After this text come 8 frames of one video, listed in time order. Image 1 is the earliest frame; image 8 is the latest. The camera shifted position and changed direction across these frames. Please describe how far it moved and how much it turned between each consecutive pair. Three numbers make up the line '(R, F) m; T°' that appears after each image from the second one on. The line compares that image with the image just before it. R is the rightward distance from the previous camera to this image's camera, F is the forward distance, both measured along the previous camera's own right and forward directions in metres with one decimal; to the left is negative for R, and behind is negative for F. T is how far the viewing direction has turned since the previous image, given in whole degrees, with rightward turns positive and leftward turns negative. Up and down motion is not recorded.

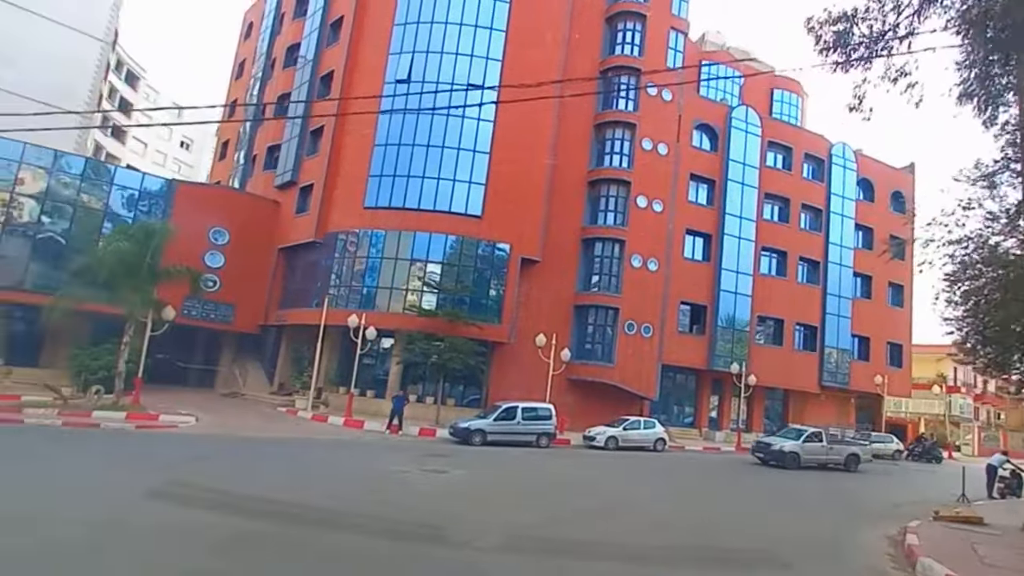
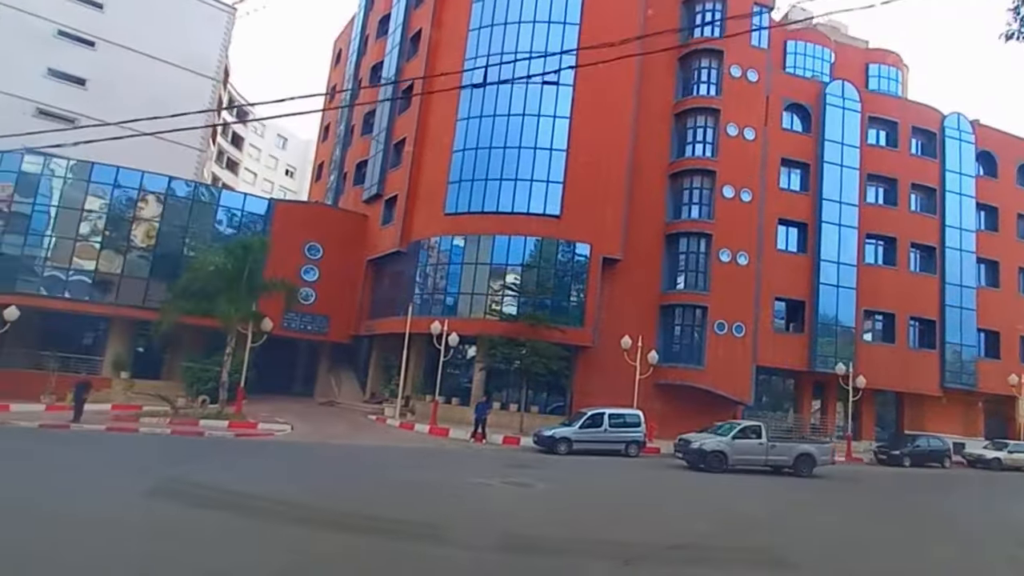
(+0.5, +0.7) m; -8°
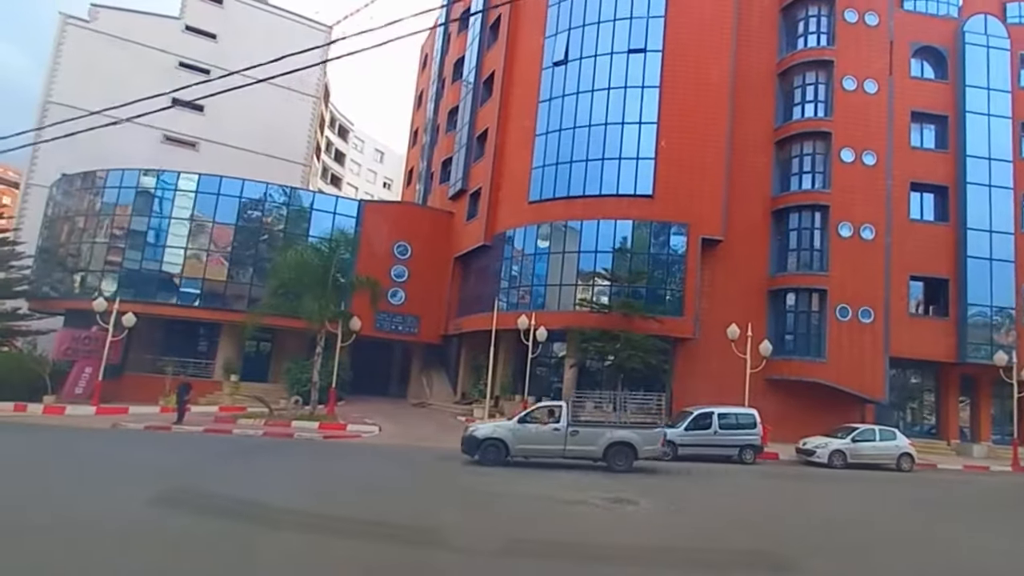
(+0.4, +1.9) m; -9°
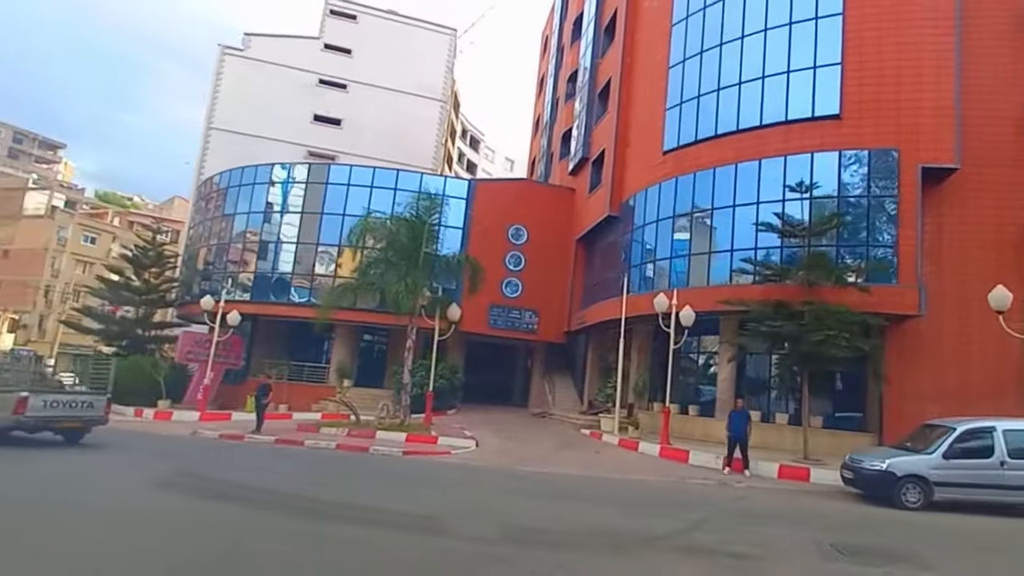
(+0.2, +6.4) m; -12°
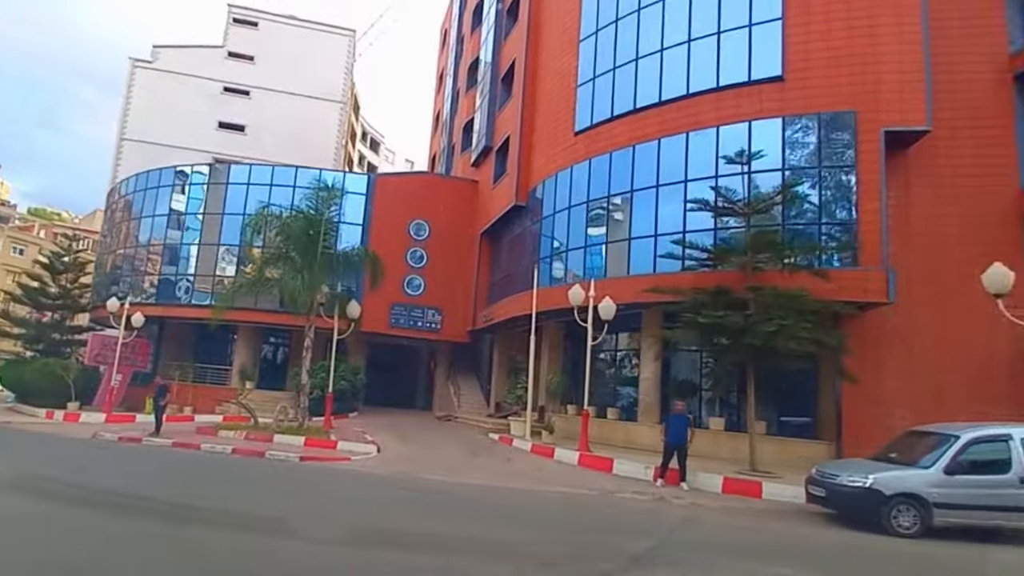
(+0.2, +2.9) m; +9°
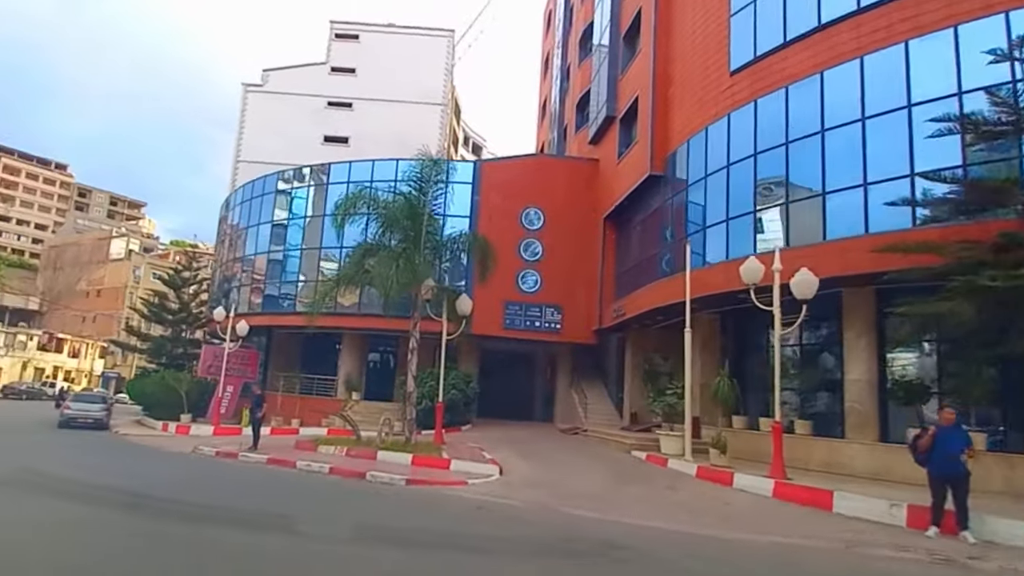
(-1.2, +4.0) m; -9°
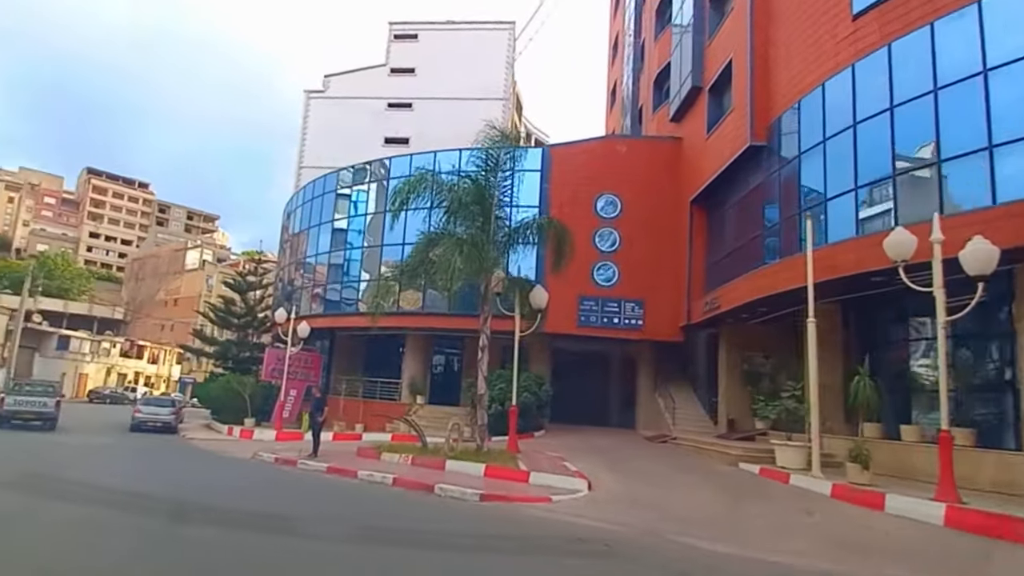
(-0.6, +2.1) m; -5°
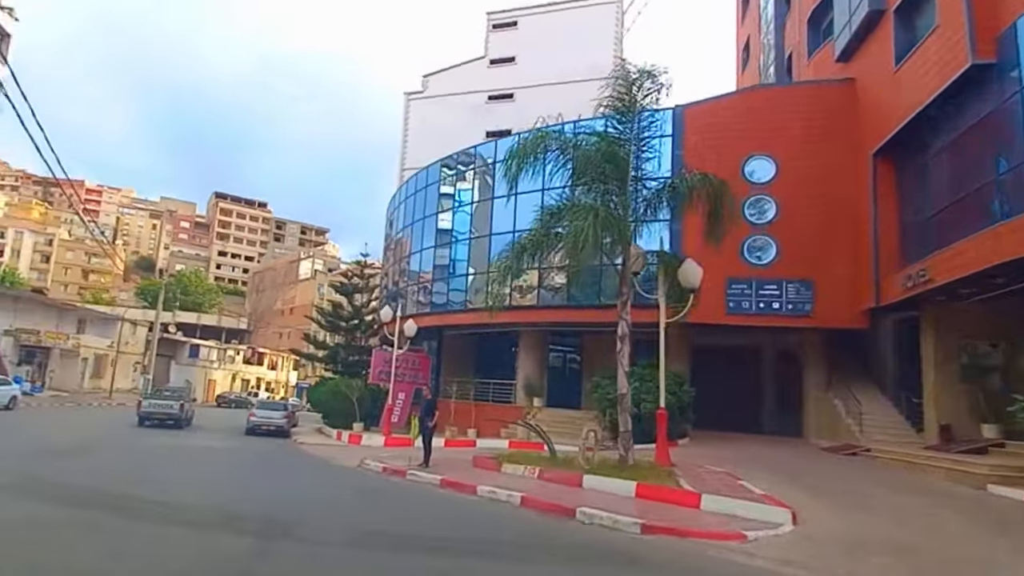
(-1.0, +3.1) m; -9°
